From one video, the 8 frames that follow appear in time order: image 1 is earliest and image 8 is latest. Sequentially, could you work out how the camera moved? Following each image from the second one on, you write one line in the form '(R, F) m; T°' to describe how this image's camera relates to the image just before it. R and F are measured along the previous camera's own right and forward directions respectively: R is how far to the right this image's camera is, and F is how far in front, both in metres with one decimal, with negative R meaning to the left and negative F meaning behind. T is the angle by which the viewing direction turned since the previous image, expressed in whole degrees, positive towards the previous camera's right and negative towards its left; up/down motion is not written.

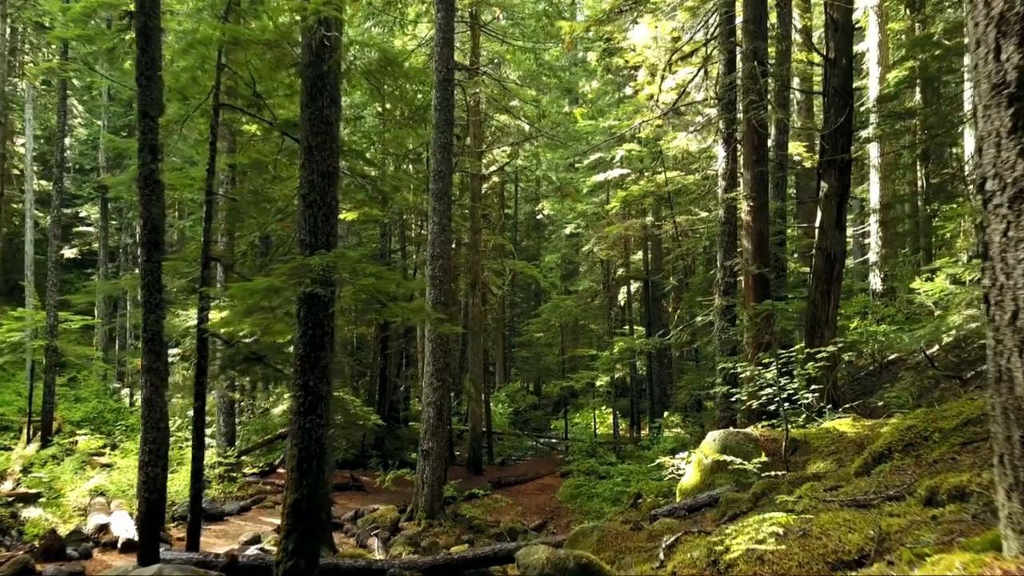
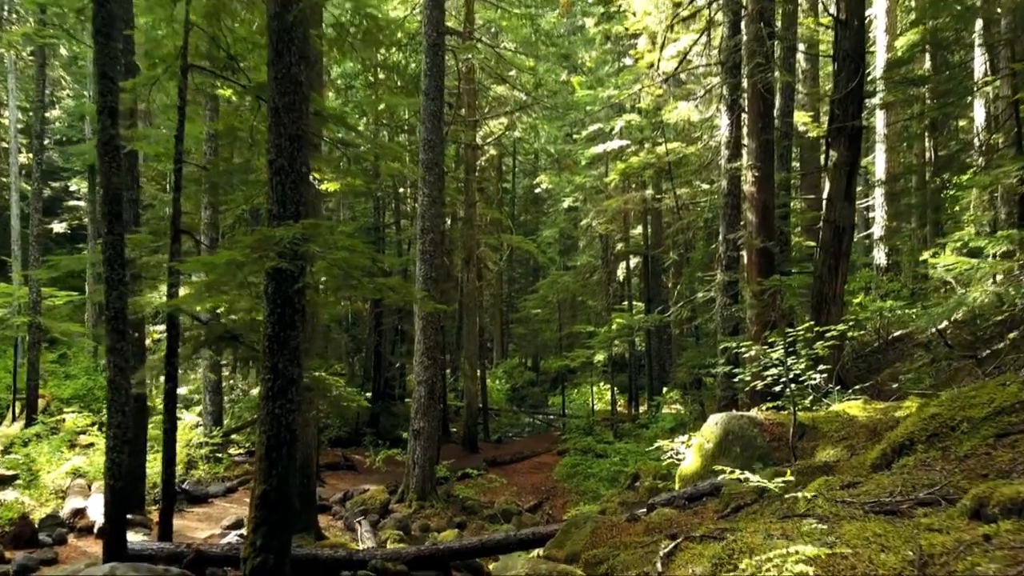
(+0.1, +0.5) m; 0°
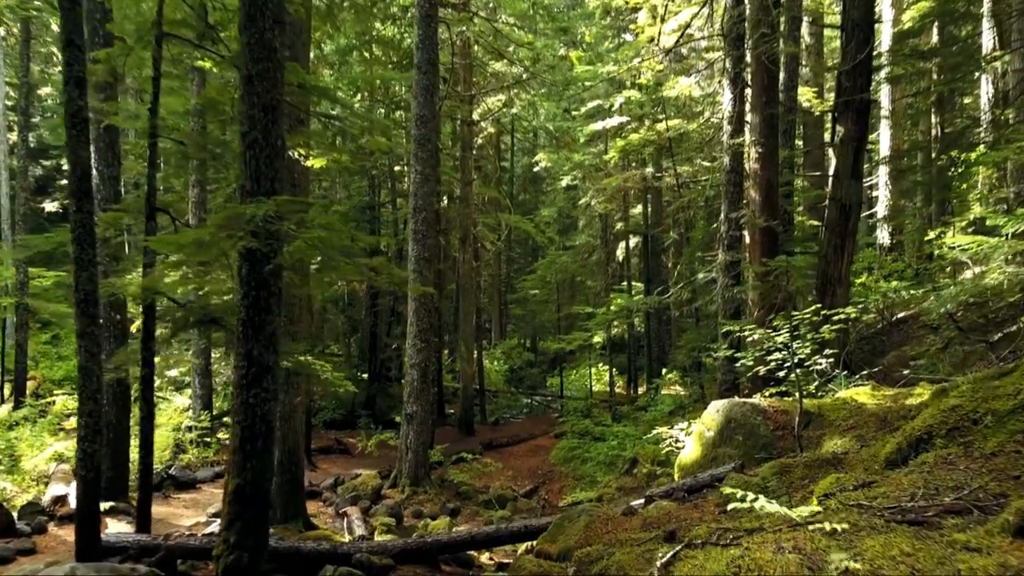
(+0.1, +0.3) m; 0°
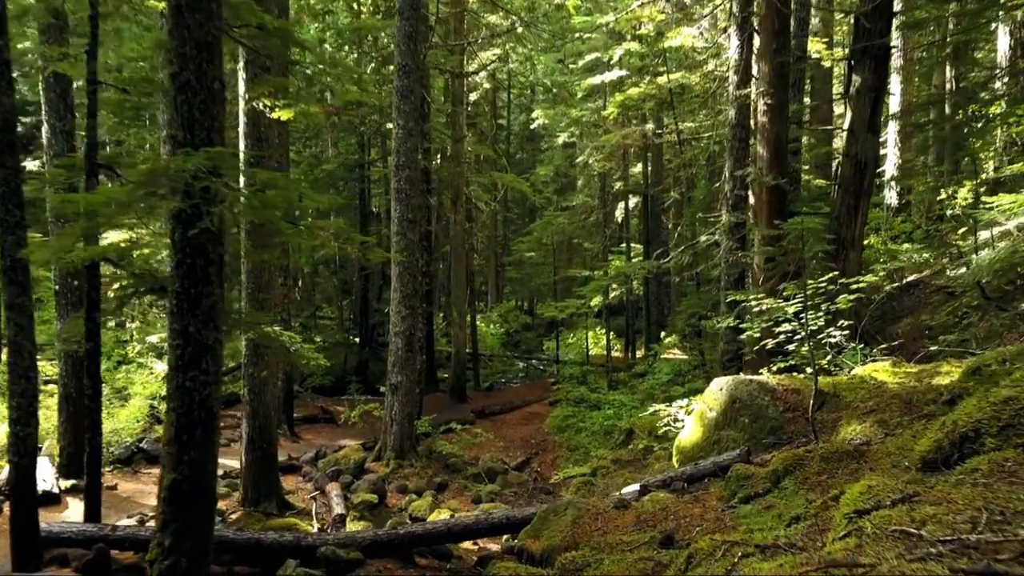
(+0.1, +0.7) m; 0°
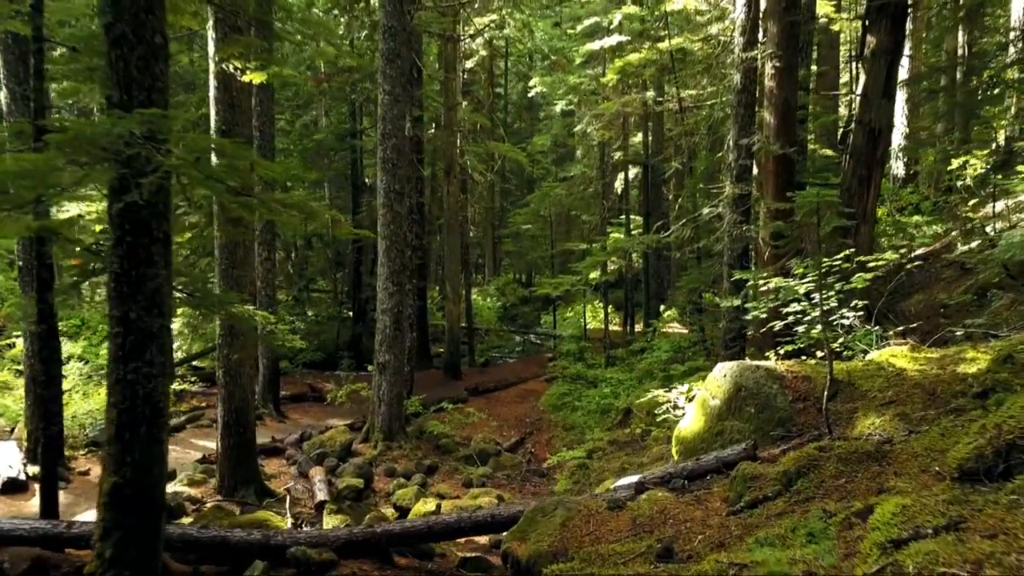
(+0.1, +0.5) m; 0°
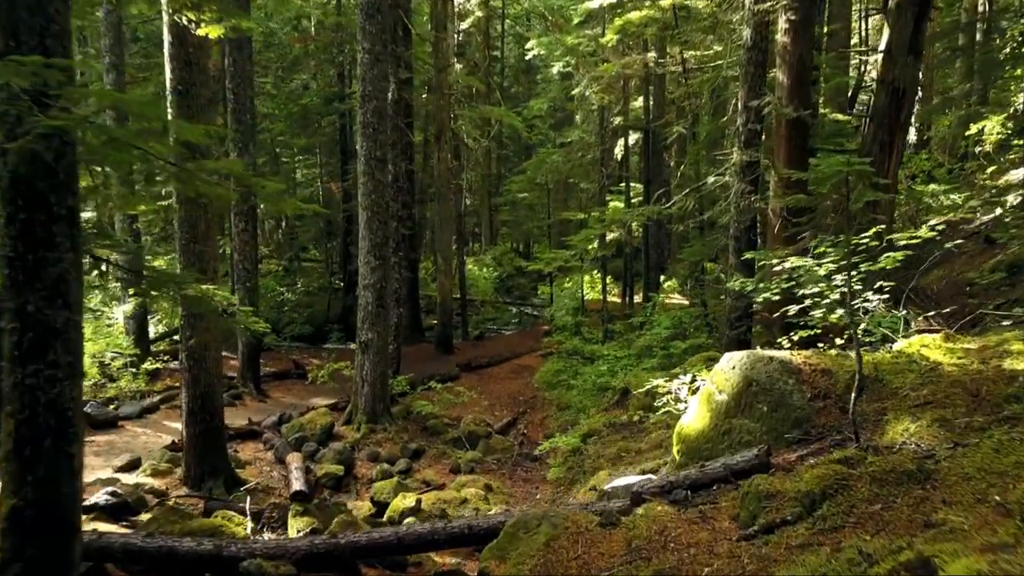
(+0.1, +0.7) m; 0°
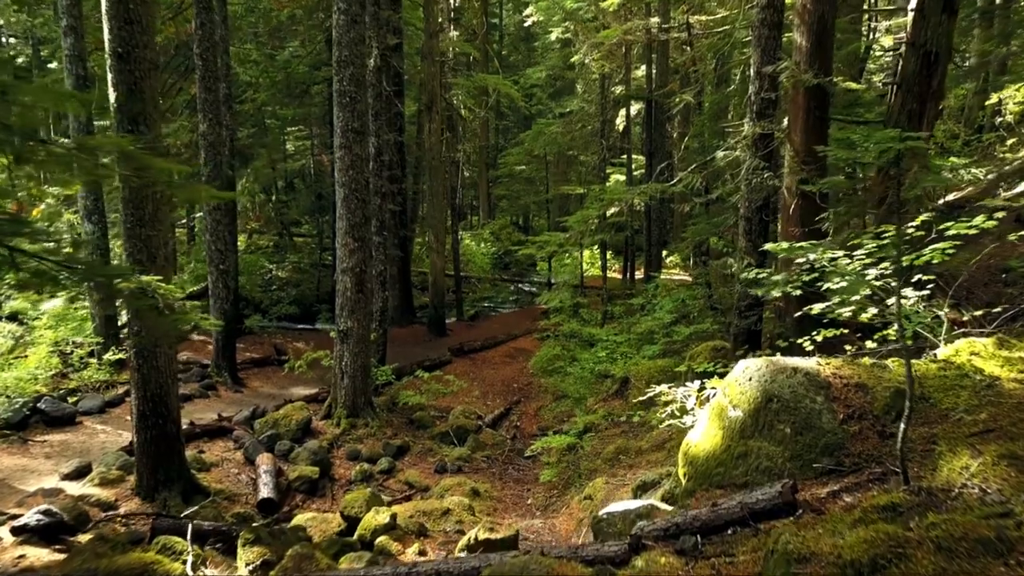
(+0.1, +0.8) m; 0°
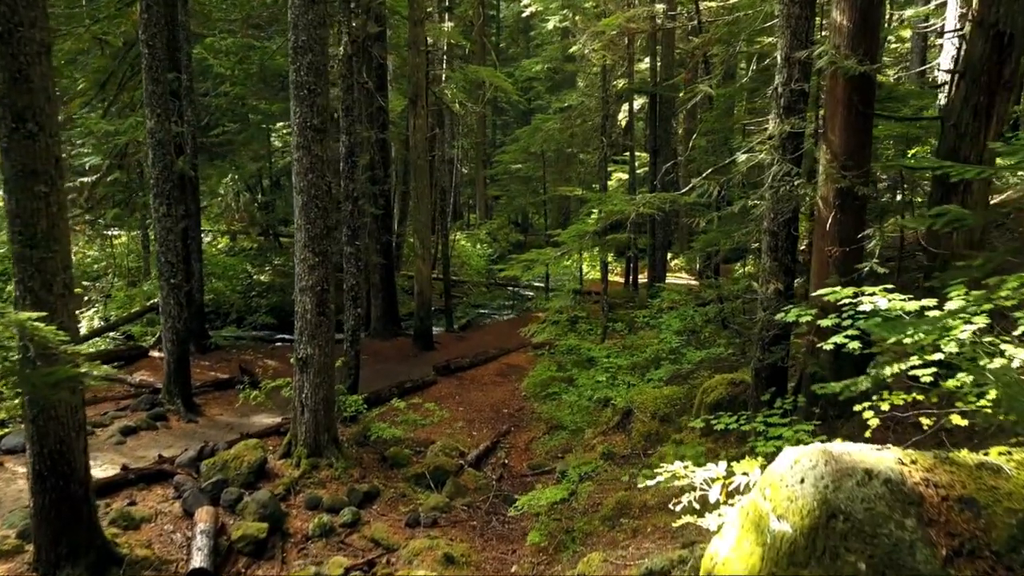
(+0.2, +1.2) m; 0°
